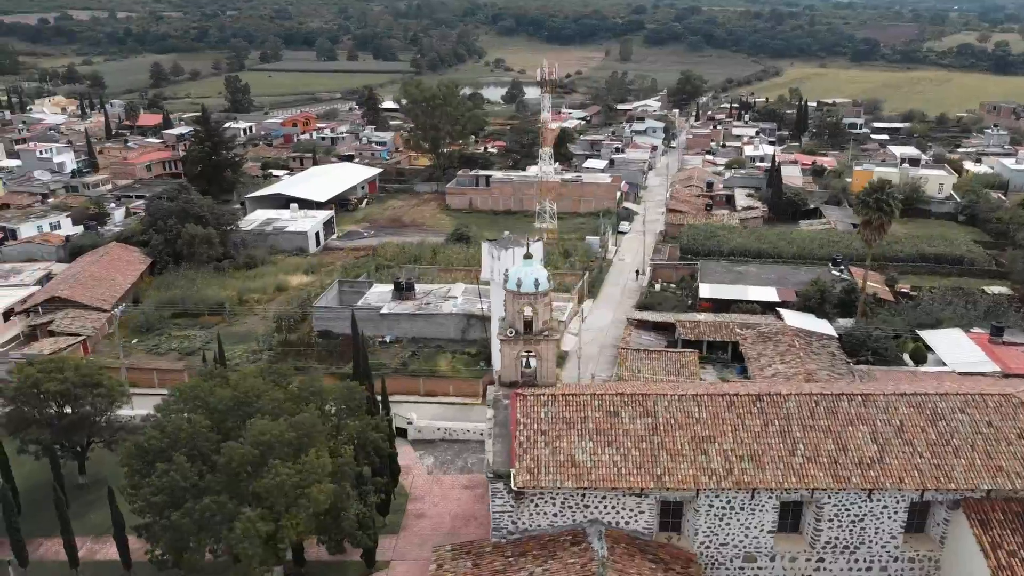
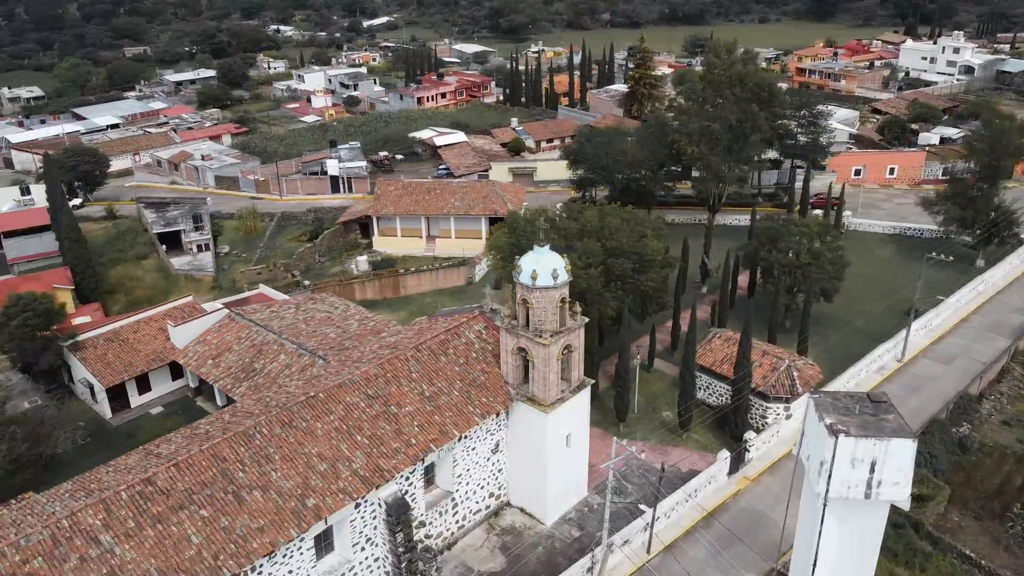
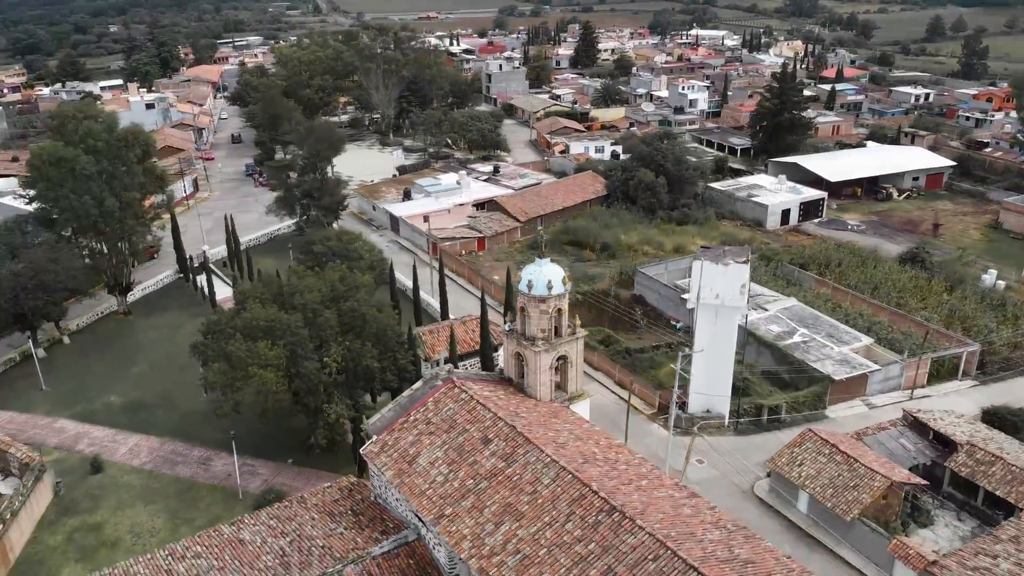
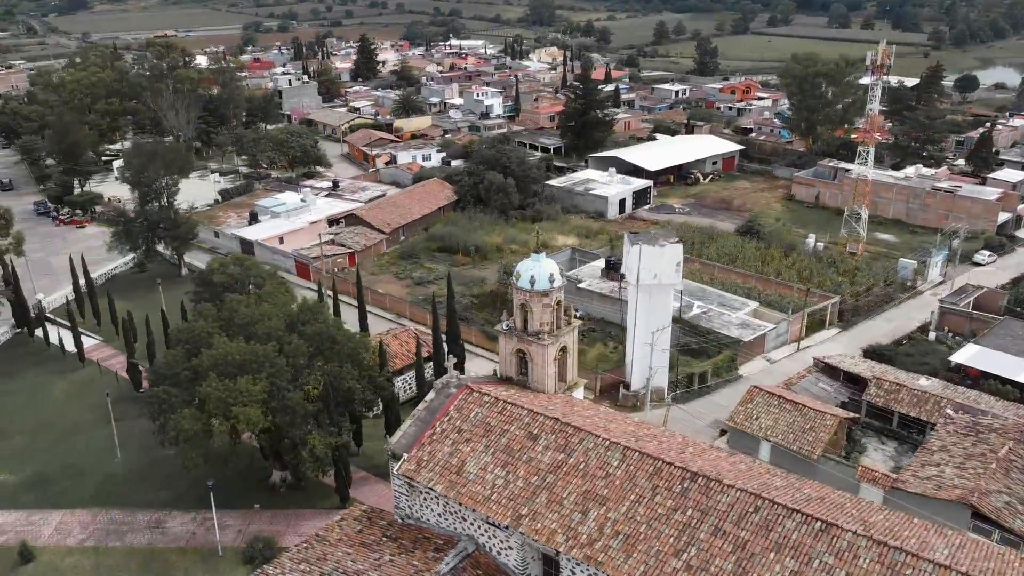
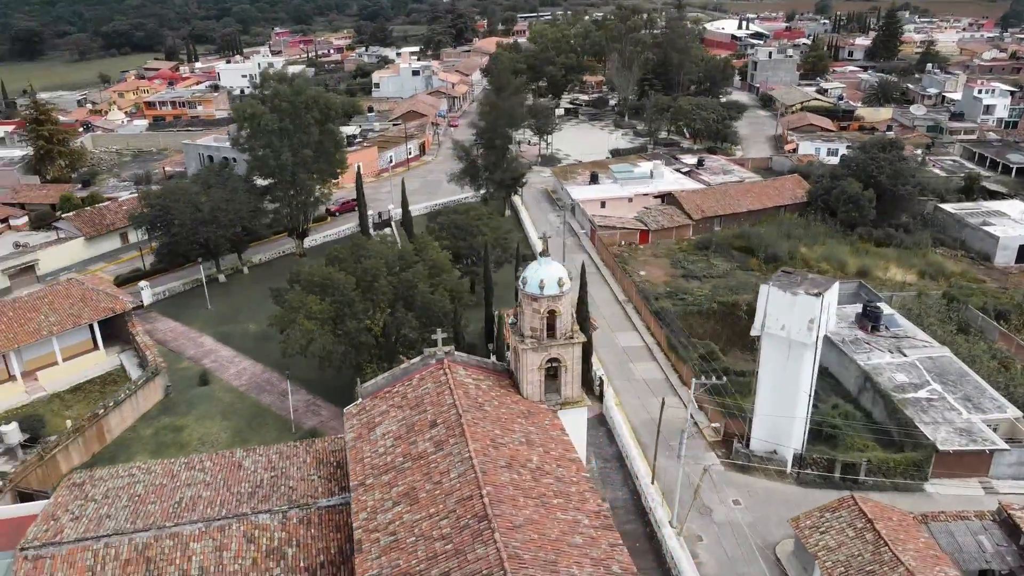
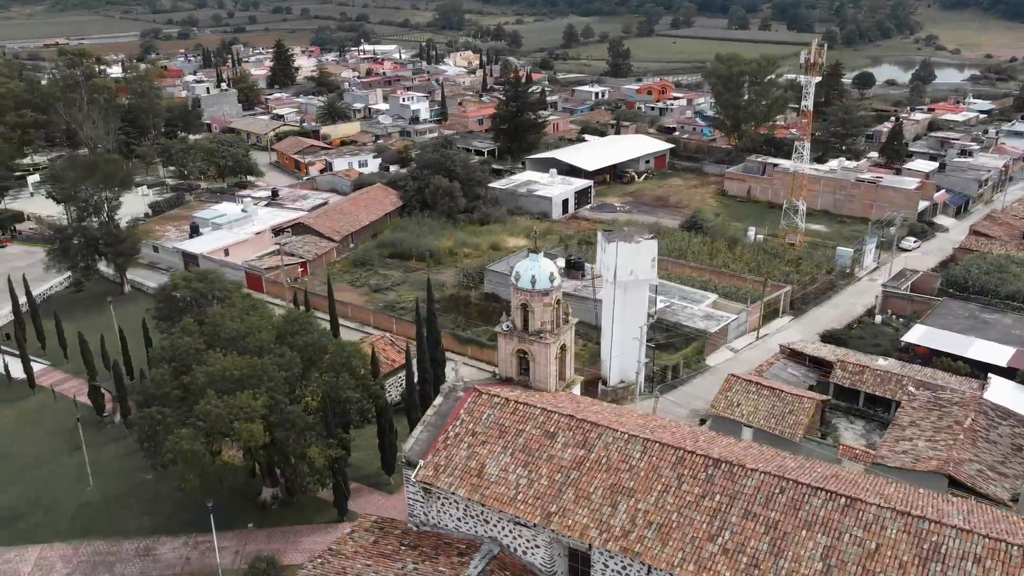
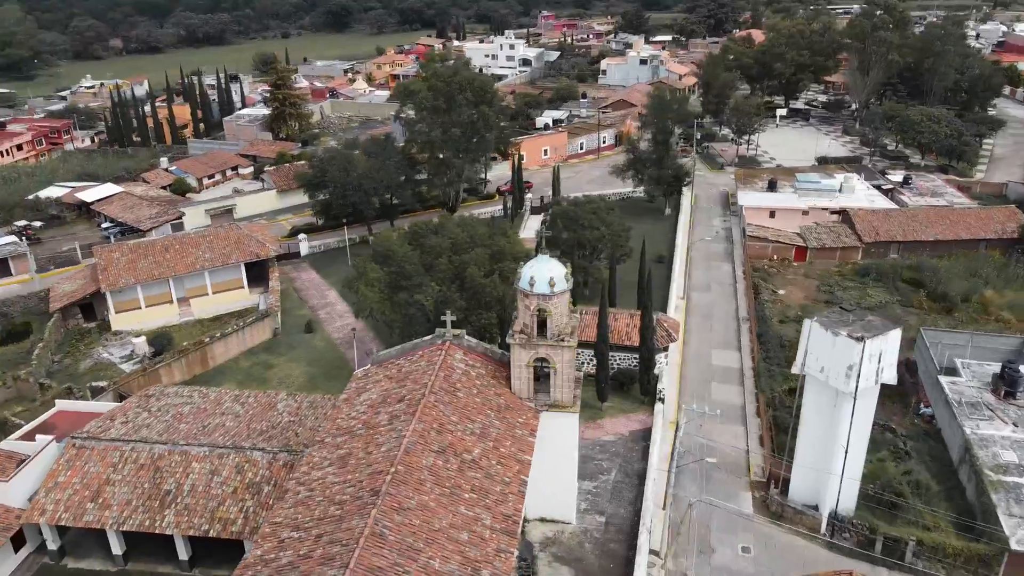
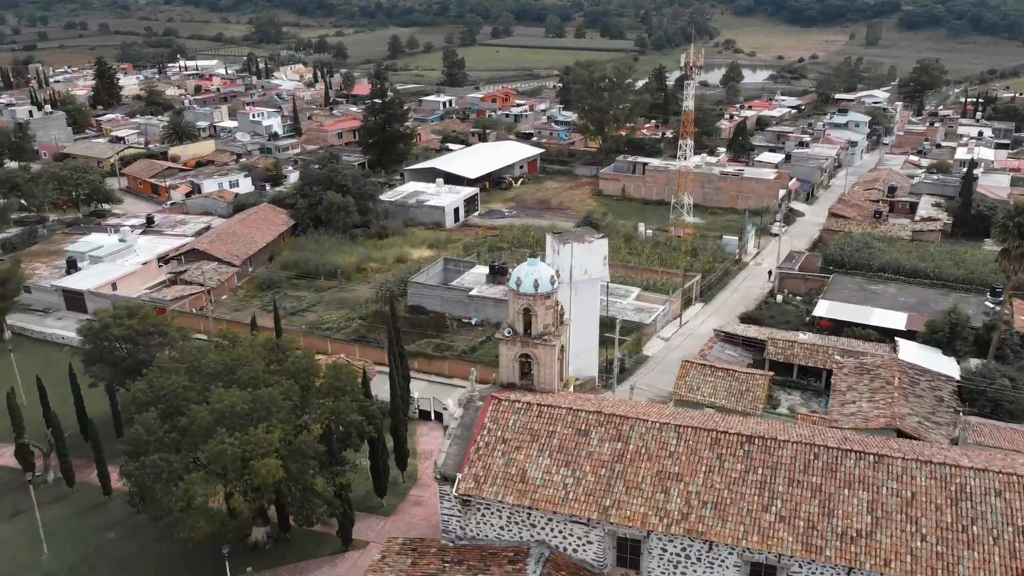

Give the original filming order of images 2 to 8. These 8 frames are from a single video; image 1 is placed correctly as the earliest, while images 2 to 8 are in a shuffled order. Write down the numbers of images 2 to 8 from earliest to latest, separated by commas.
8, 6, 4, 3, 5, 7, 2
